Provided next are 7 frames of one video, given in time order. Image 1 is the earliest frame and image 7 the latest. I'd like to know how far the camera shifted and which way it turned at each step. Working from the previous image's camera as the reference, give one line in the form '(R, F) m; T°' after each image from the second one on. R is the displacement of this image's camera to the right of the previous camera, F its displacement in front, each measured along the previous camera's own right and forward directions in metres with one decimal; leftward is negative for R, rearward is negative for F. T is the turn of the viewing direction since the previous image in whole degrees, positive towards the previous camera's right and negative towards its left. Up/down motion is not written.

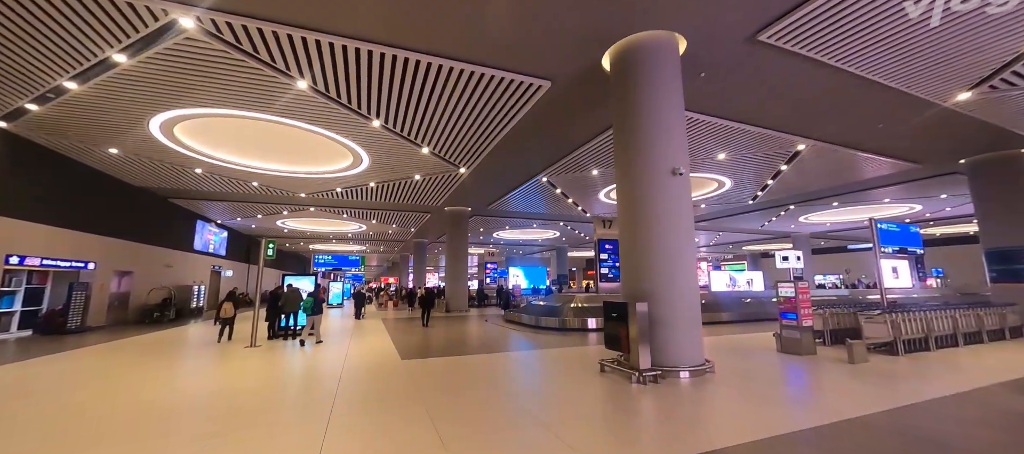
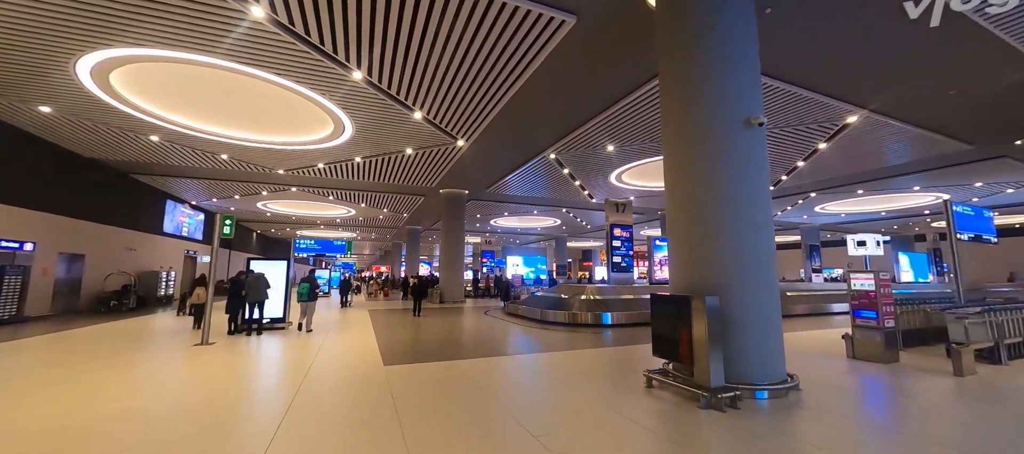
(-0.2, +1.2) m; +1°
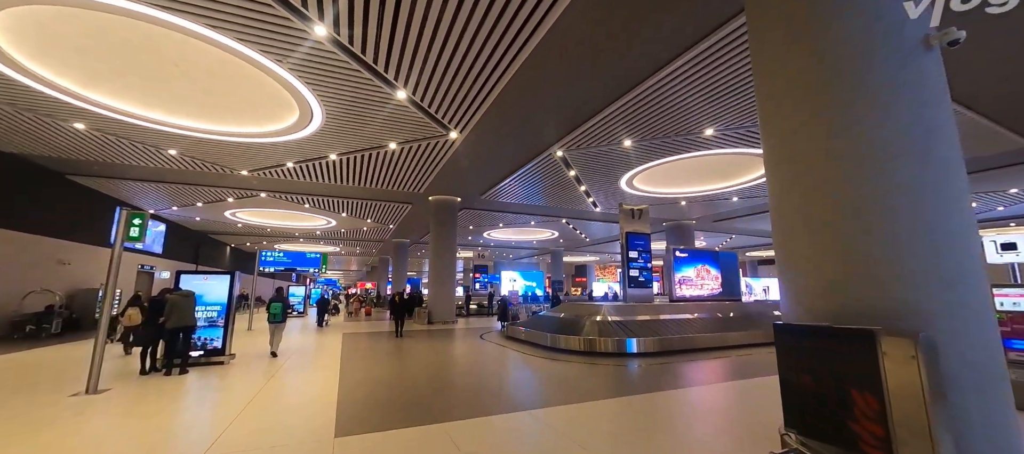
(-0.2, +1.4) m; +1°
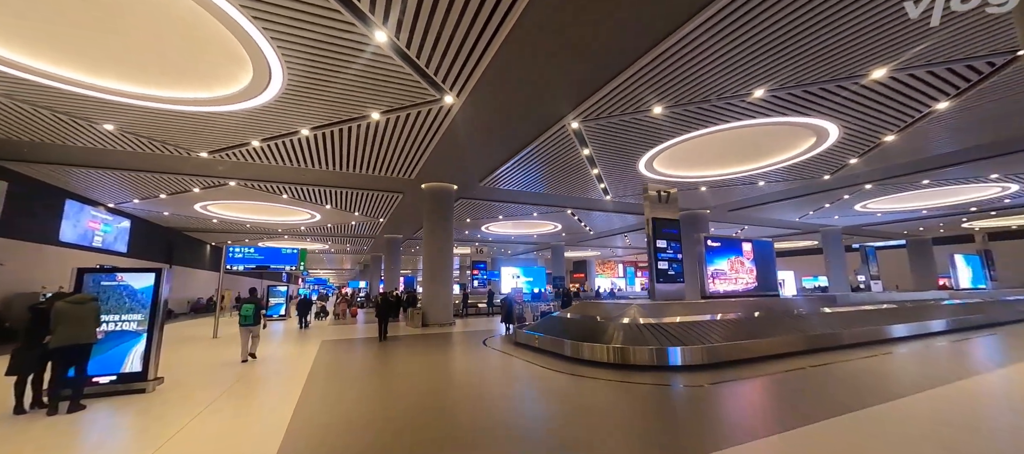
(-0.2, +1.3) m; +1°
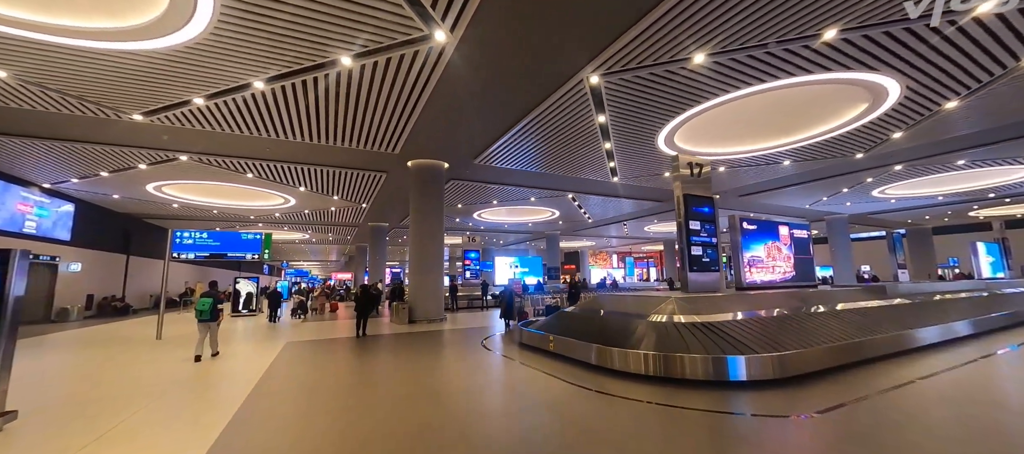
(-0.3, +1.3) m; +2°
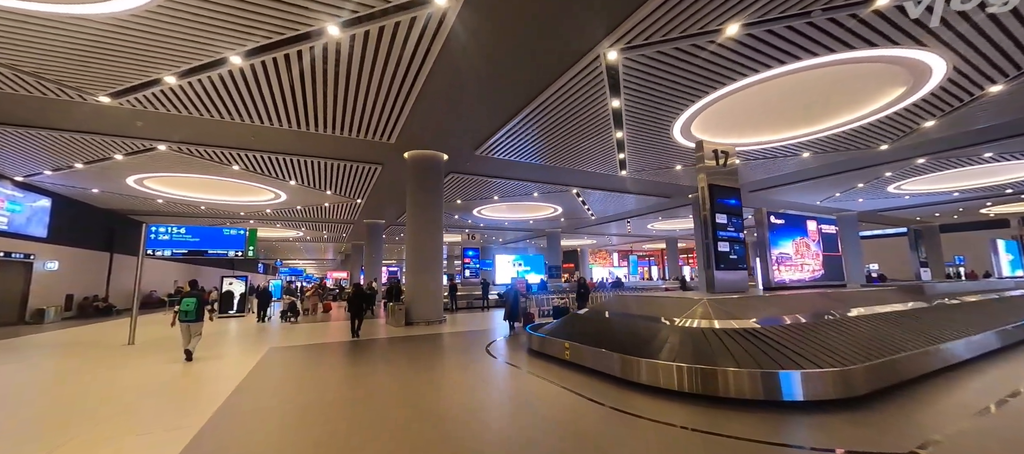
(-0.1, +0.6) m; 0°
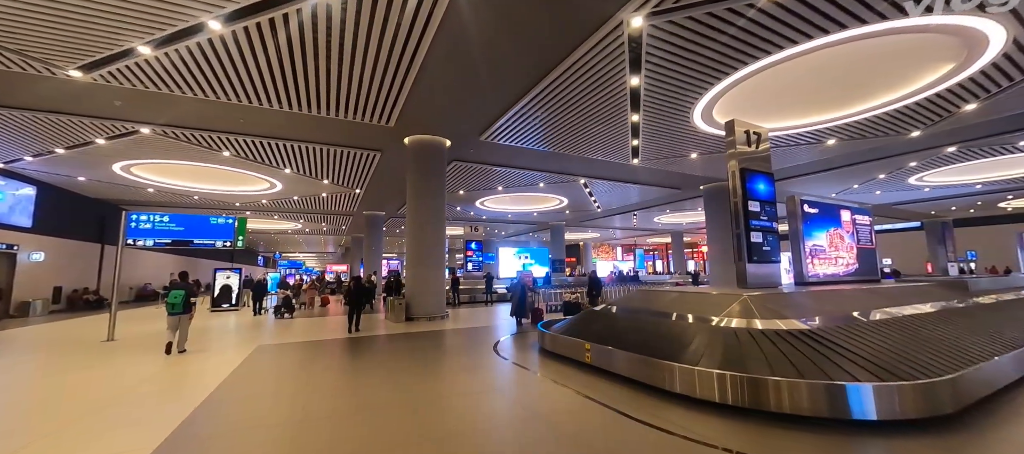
(-0.1, +0.5) m; 0°
